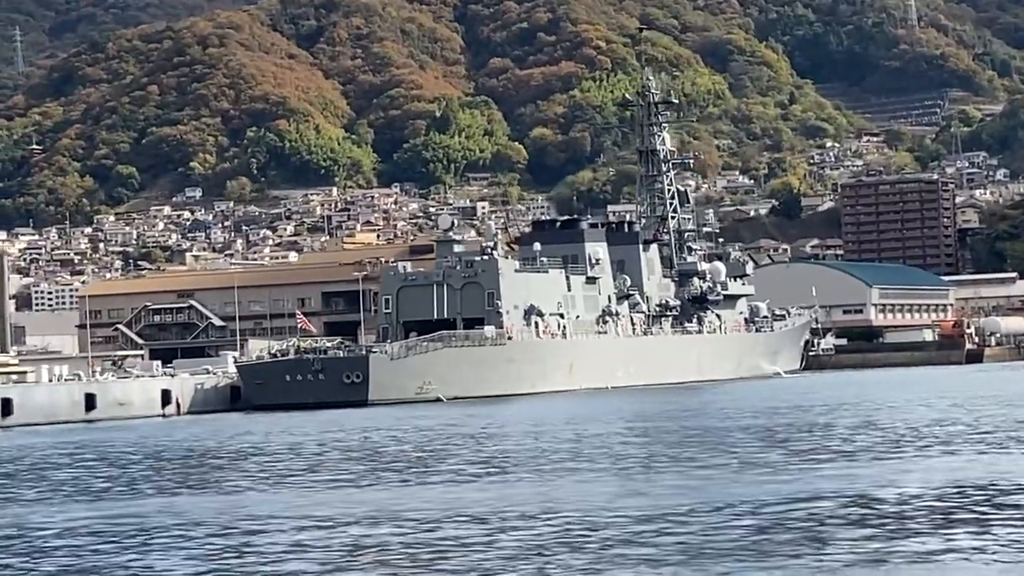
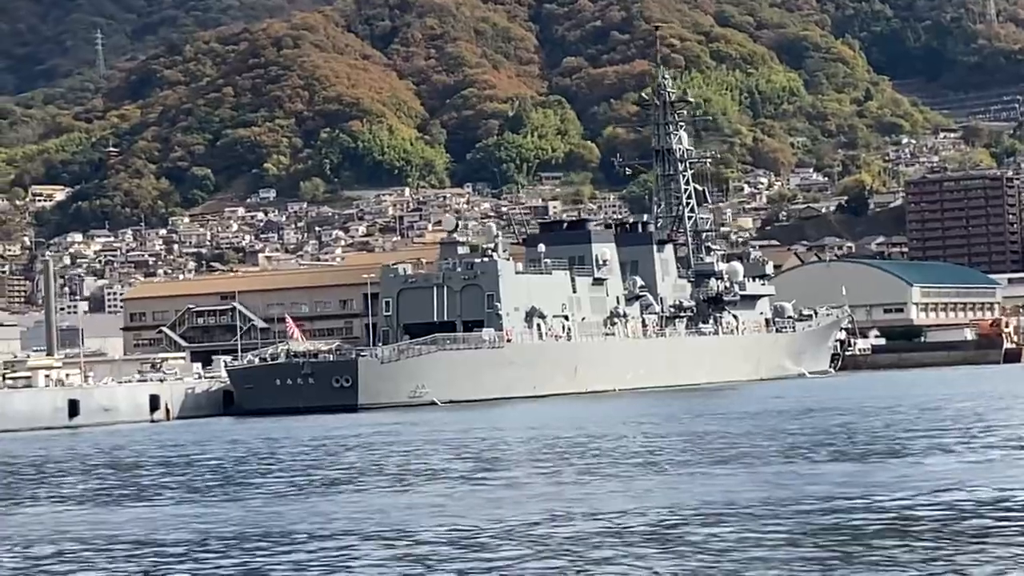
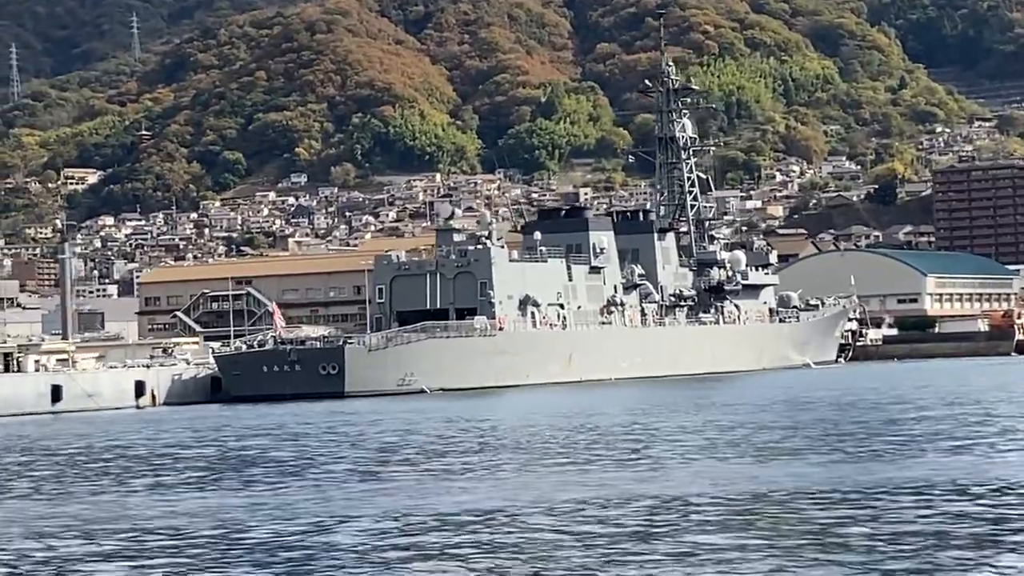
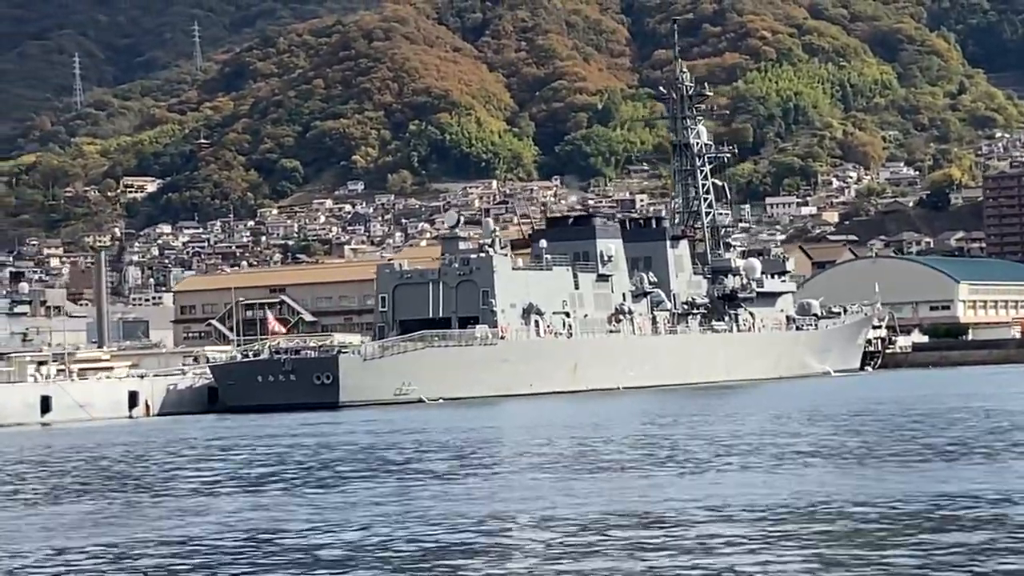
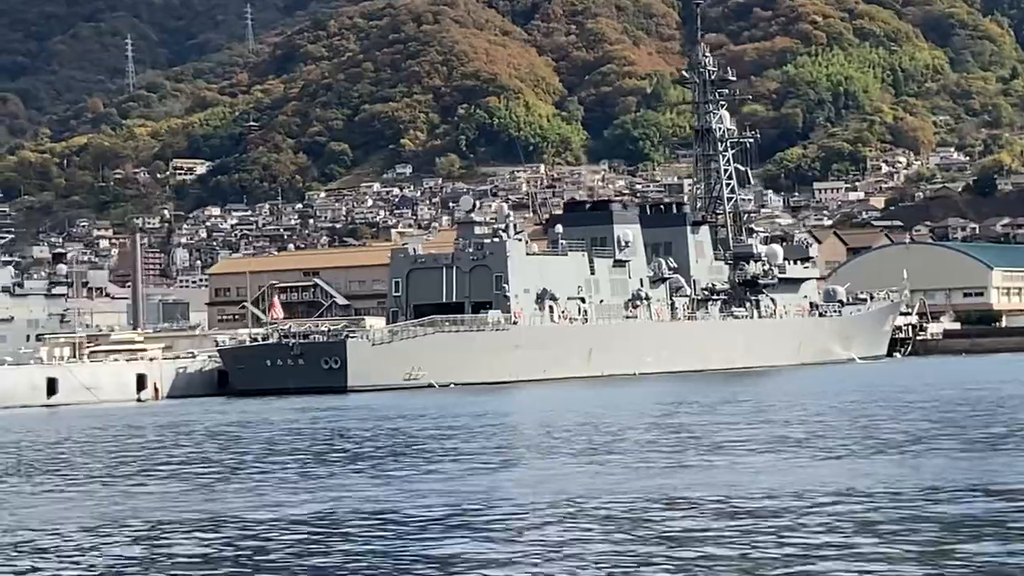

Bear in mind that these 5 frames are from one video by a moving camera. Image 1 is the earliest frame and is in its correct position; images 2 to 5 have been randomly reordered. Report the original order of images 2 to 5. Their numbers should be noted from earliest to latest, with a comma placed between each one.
2, 3, 4, 5
